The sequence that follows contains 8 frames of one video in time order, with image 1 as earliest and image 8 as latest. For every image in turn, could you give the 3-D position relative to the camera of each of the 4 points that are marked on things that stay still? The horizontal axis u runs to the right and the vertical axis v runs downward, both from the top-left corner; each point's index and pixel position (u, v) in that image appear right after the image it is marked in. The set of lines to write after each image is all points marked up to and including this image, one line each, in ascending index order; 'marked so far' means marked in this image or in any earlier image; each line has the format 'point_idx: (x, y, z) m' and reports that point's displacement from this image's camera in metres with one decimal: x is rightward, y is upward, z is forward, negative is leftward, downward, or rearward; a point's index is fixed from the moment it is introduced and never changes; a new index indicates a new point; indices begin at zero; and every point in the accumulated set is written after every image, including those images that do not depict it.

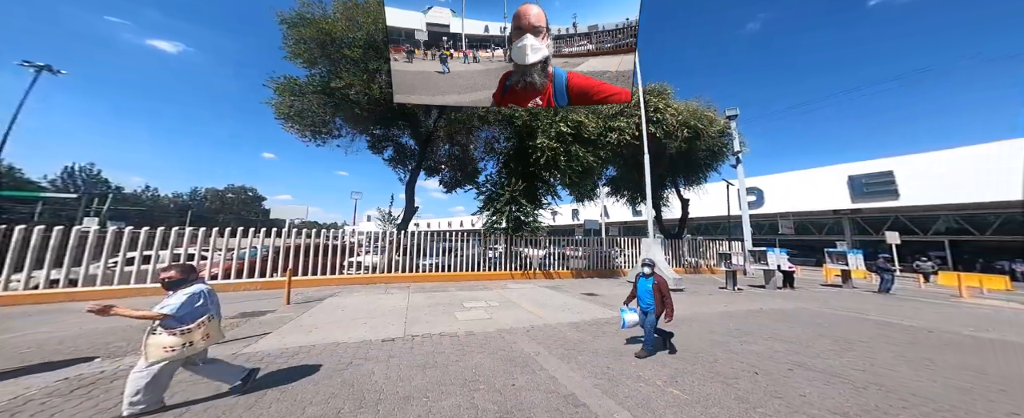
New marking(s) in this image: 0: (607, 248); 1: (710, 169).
0: (+4.8, -1.9, +14.1) m
1: (+12.5, +2.4, +18.0) m
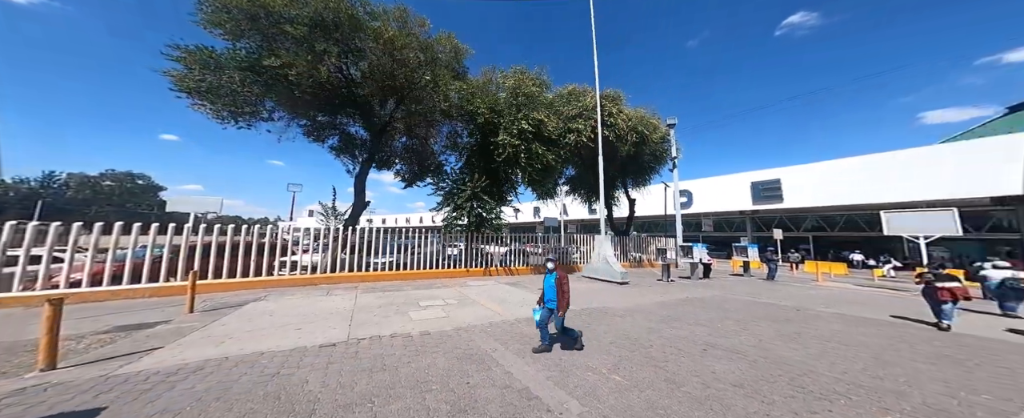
0: (+2.7, -1.8, +14.7) m
1: (+9.9, +2.5, +19.5) m
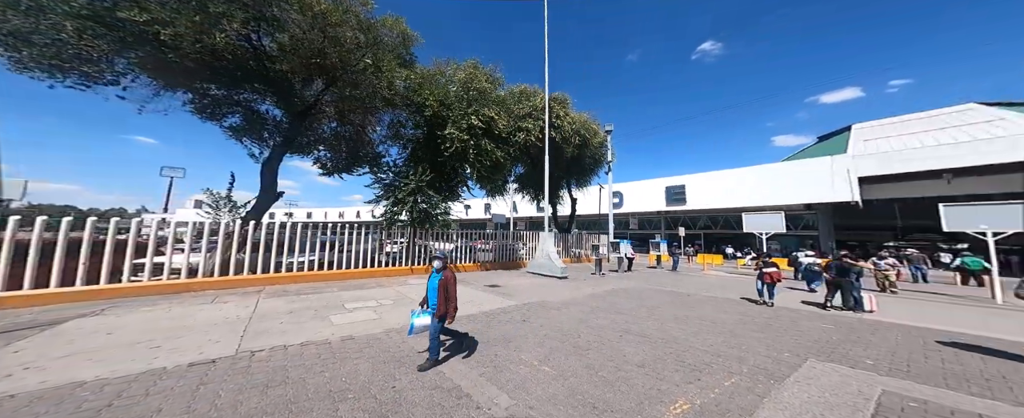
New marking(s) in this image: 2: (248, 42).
0: (-0.4, -1.7, +14.9) m
1: (+5.8, +2.6, +21.1) m
2: (-8.1, +5.1, +8.9) m
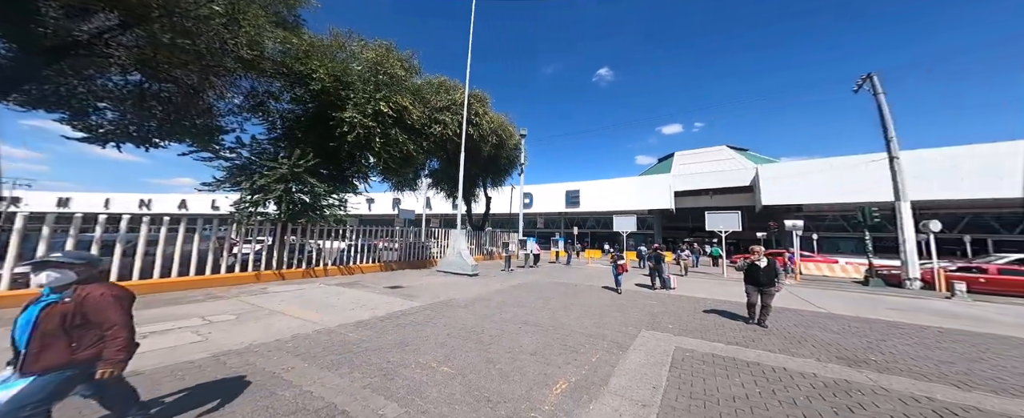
0: (-4.9, -1.5, +14.1) m
1: (-0.7, +2.6, +21.8) m
2: (-10.3, +5.4, +6.1) m
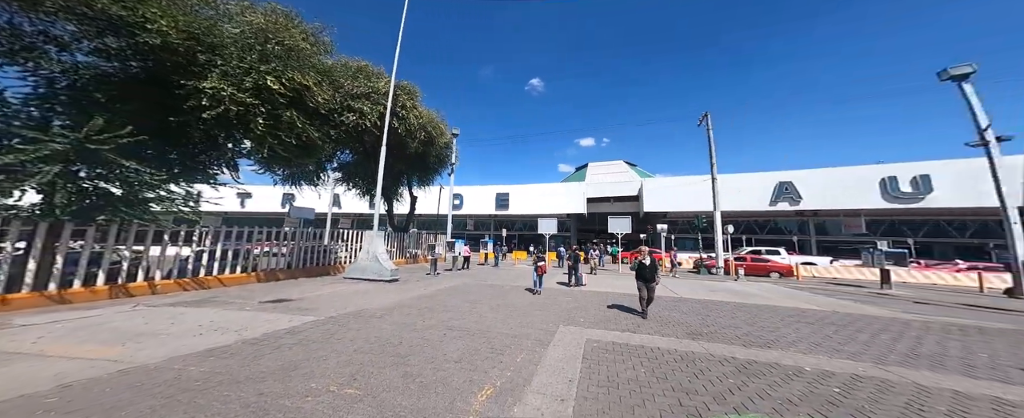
0: (-8.1, -1.4, +12.5) m
1: (-5.7, +2.6, +20.9) m
2: (-11.4, +5.7, +3.4) m
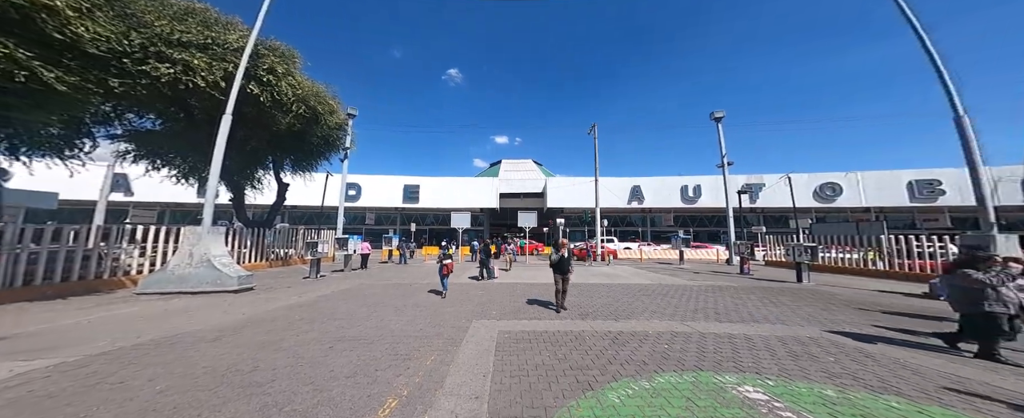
0: (-11.4, -1.0, +9.1) m
1: (-11.5, +3.1, +17.9) m
2: (-11.8, +5.9, -0.6) m
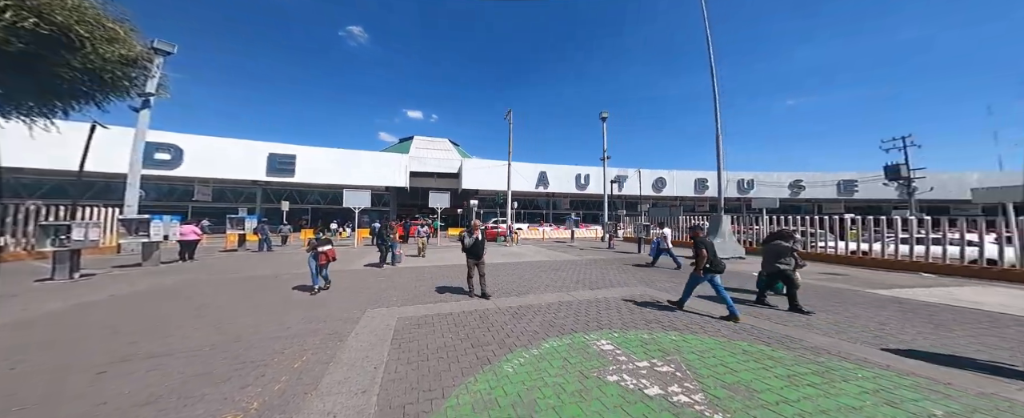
0: (-14.2, -0.3, +4.8) m
1: (-16.9, +4.4, +12.8) m
2: (-11.3, +6.0, -4.9) m
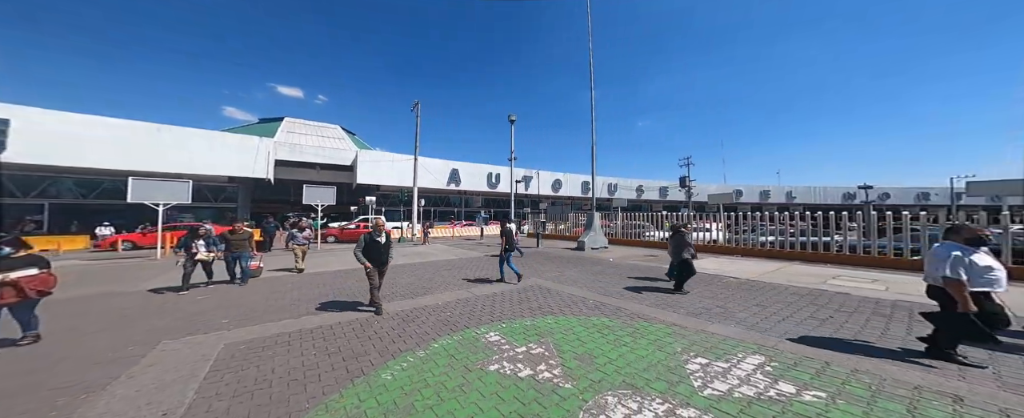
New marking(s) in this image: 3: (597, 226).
0: (-15.6, -0.2, -0.6) m
1: (-20.9, +4.5, +6.0) m
2: (-9.6, +6.0, -8.7) m
3: (+4.8, -1.0, +17.4) m
